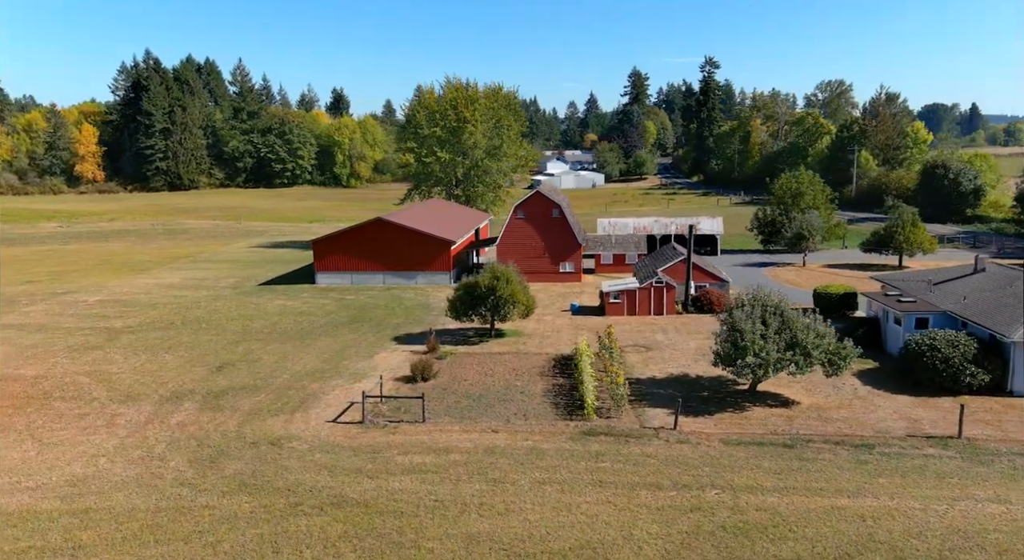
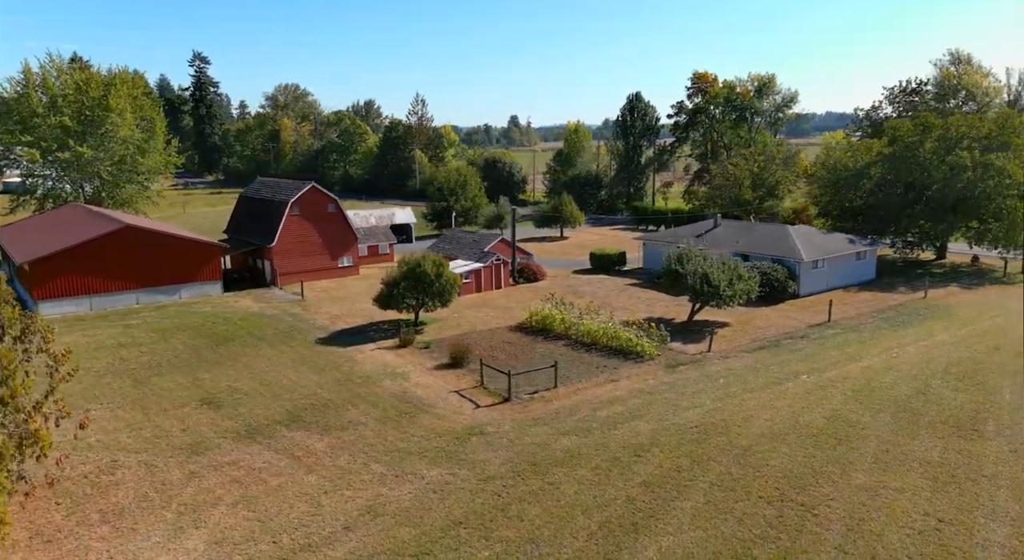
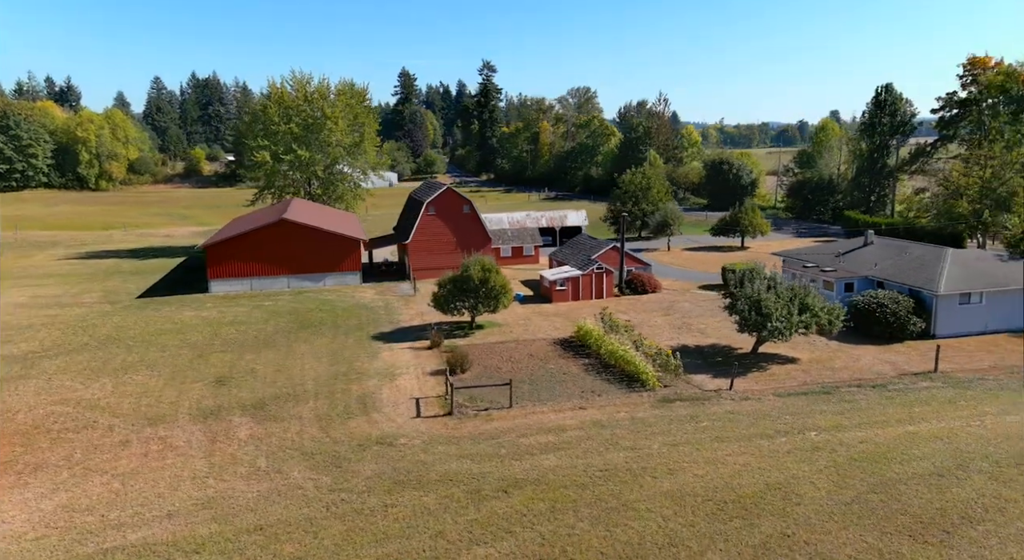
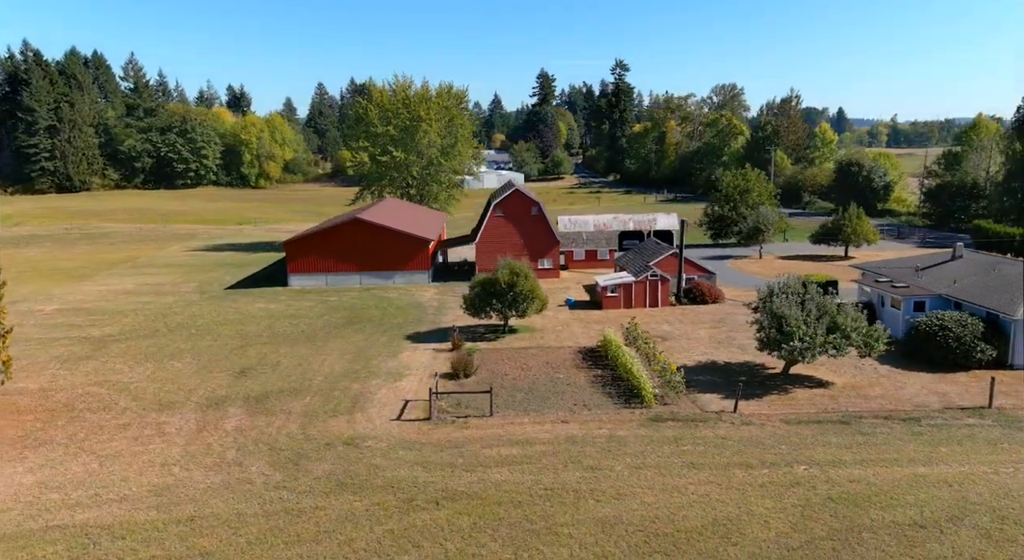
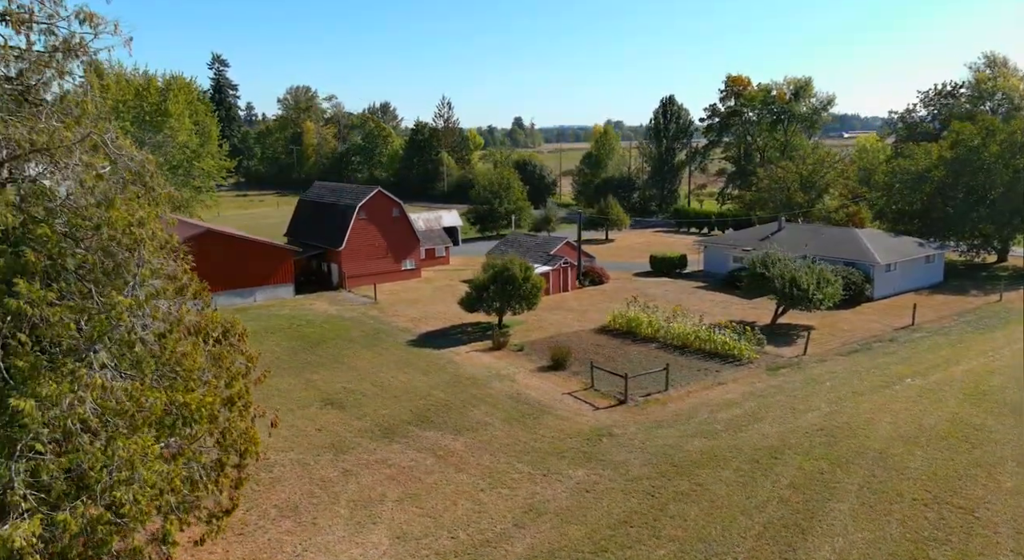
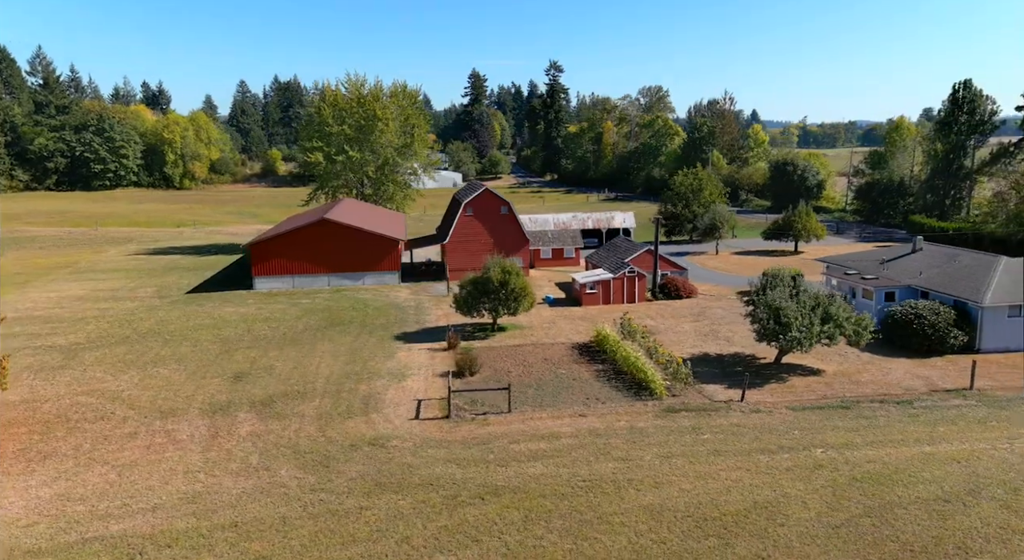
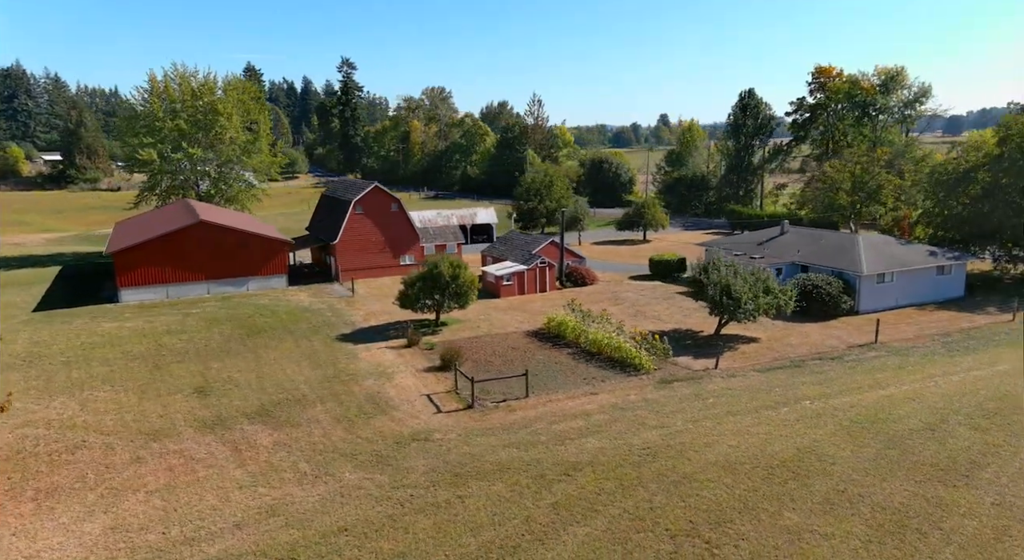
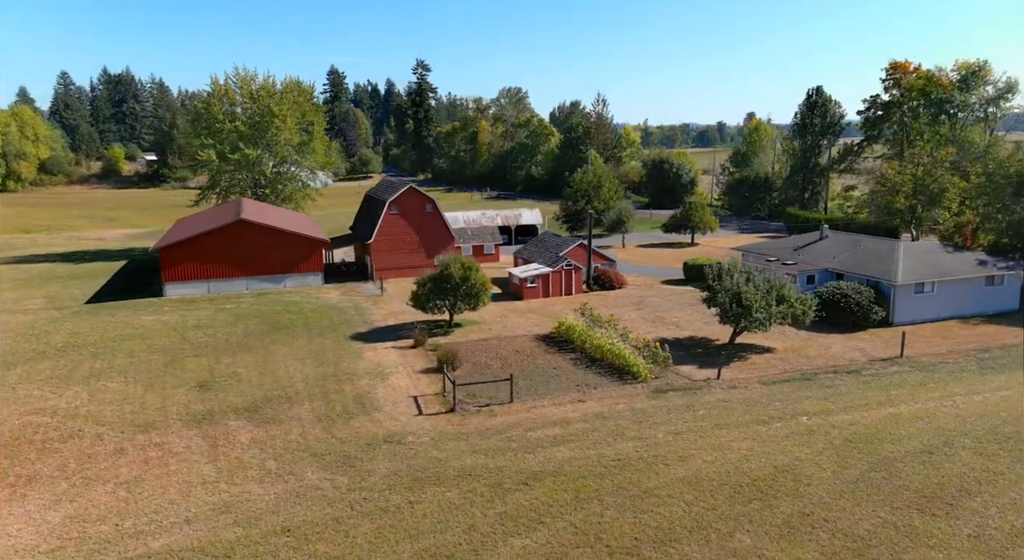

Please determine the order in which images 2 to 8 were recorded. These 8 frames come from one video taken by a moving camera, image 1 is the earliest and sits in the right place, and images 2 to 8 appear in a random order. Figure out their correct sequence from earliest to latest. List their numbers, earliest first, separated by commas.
4, 6, 3, 8, 7, 2, 5
